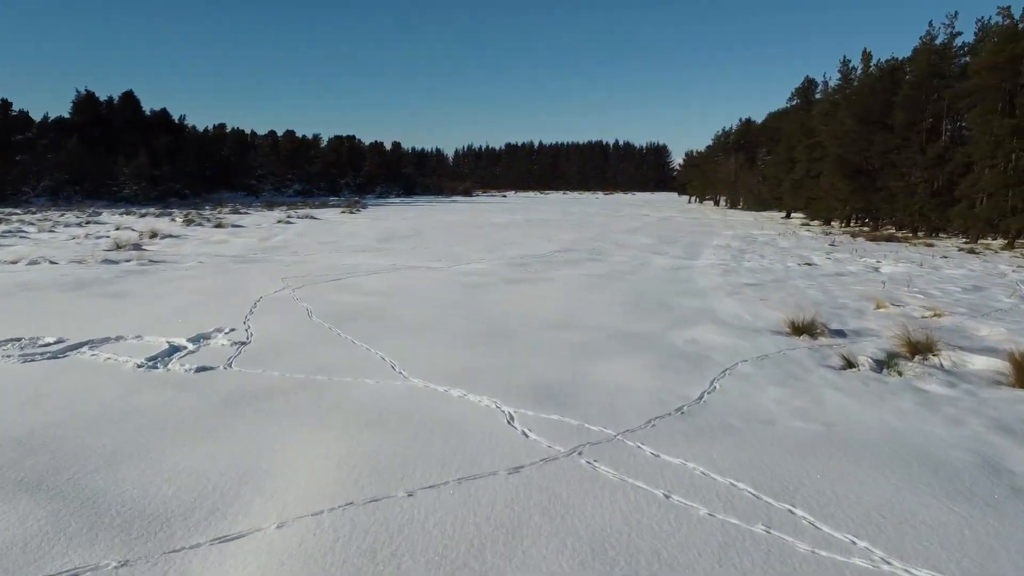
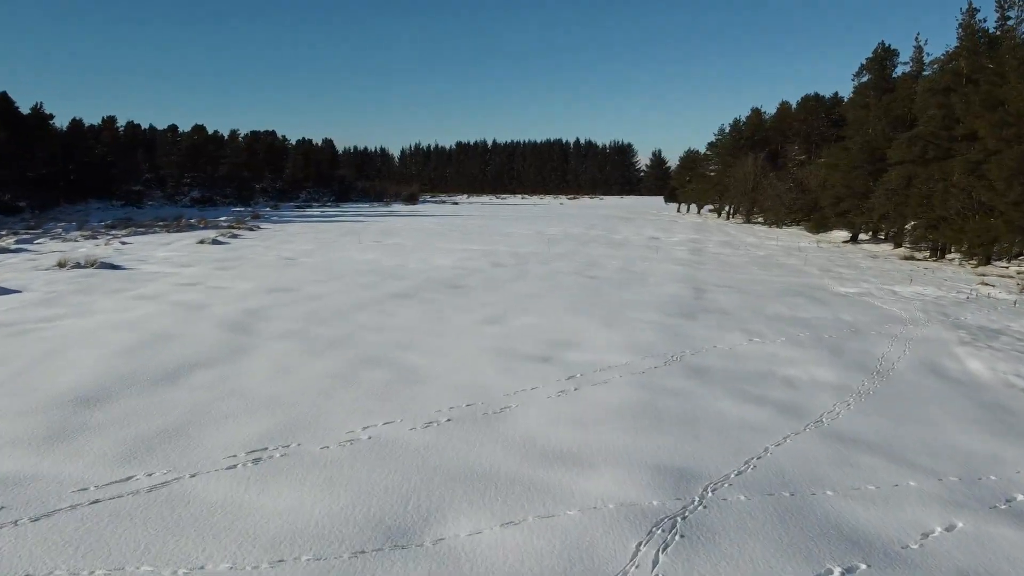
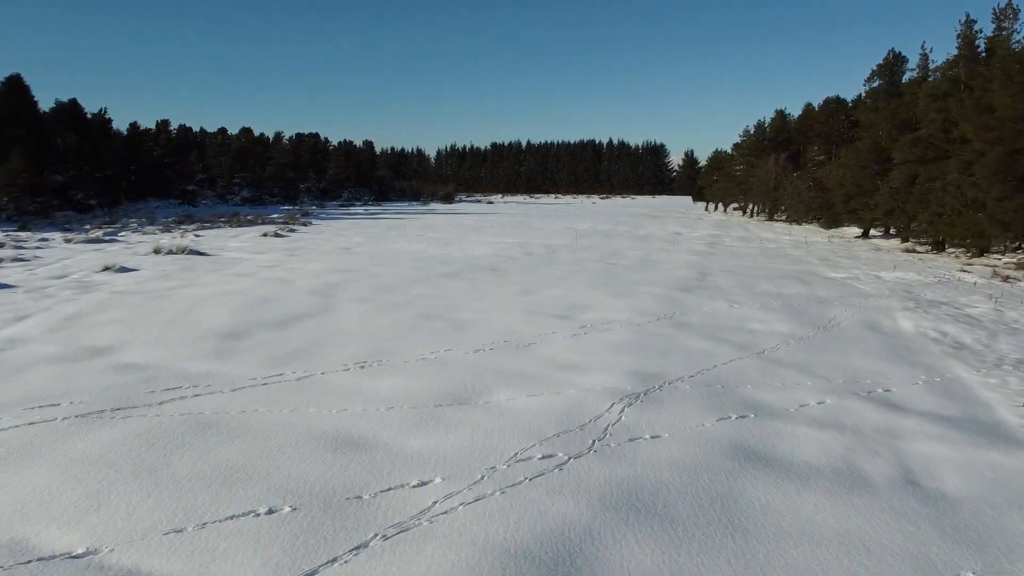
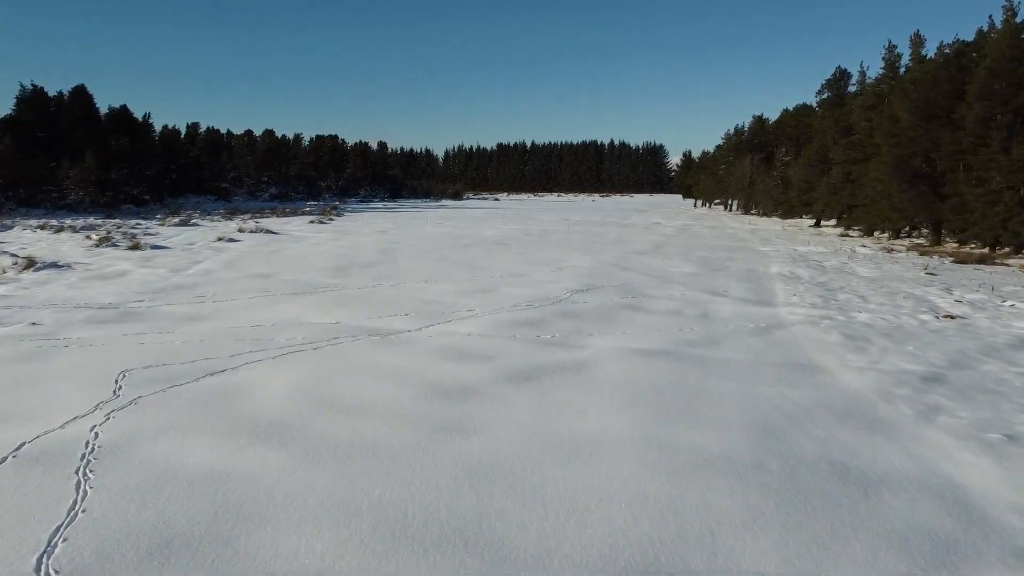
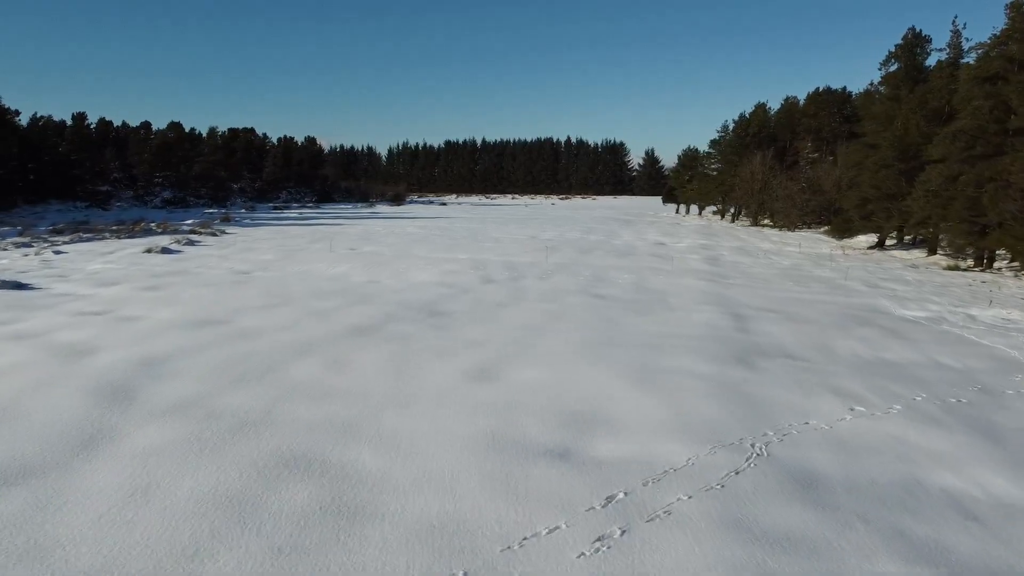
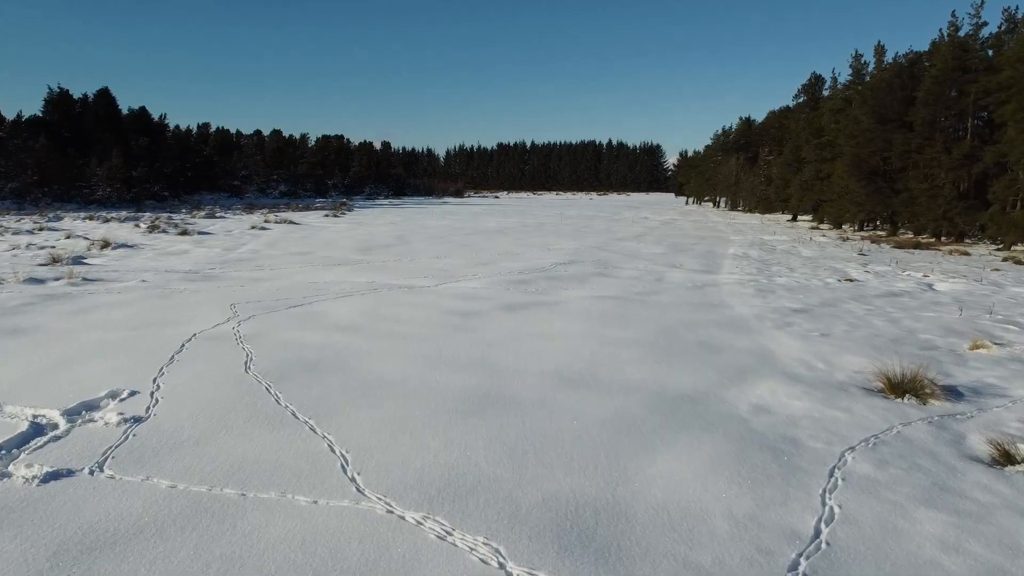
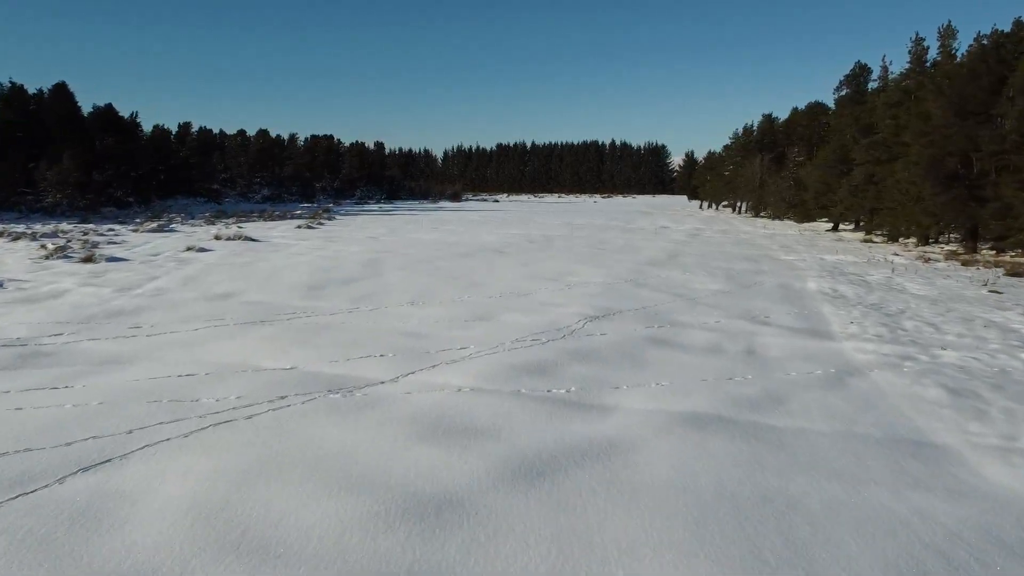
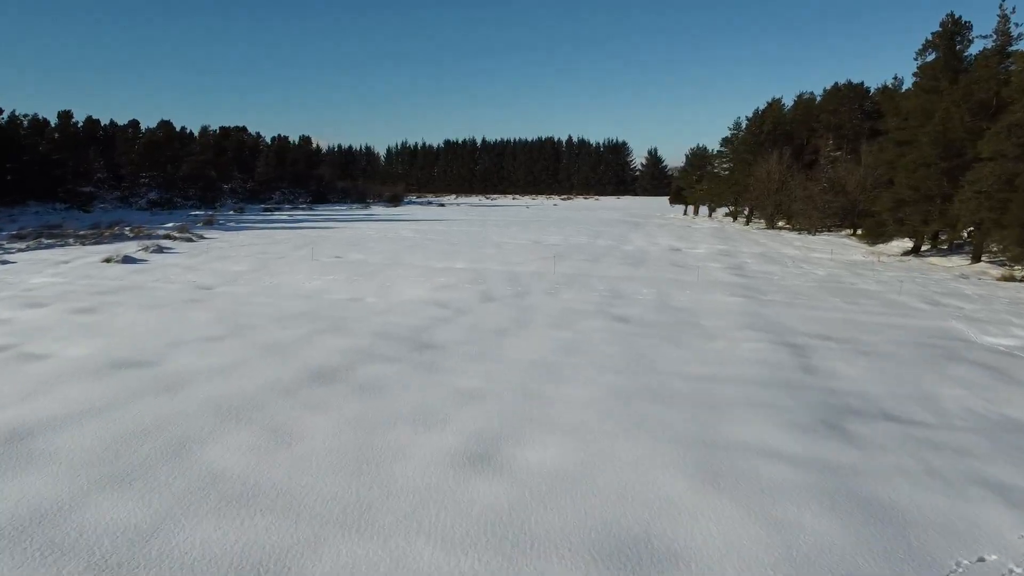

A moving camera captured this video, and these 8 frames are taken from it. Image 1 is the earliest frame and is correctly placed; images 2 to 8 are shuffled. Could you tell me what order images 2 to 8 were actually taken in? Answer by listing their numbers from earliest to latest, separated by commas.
6, 4, 7, 3, 2, 5, 8
